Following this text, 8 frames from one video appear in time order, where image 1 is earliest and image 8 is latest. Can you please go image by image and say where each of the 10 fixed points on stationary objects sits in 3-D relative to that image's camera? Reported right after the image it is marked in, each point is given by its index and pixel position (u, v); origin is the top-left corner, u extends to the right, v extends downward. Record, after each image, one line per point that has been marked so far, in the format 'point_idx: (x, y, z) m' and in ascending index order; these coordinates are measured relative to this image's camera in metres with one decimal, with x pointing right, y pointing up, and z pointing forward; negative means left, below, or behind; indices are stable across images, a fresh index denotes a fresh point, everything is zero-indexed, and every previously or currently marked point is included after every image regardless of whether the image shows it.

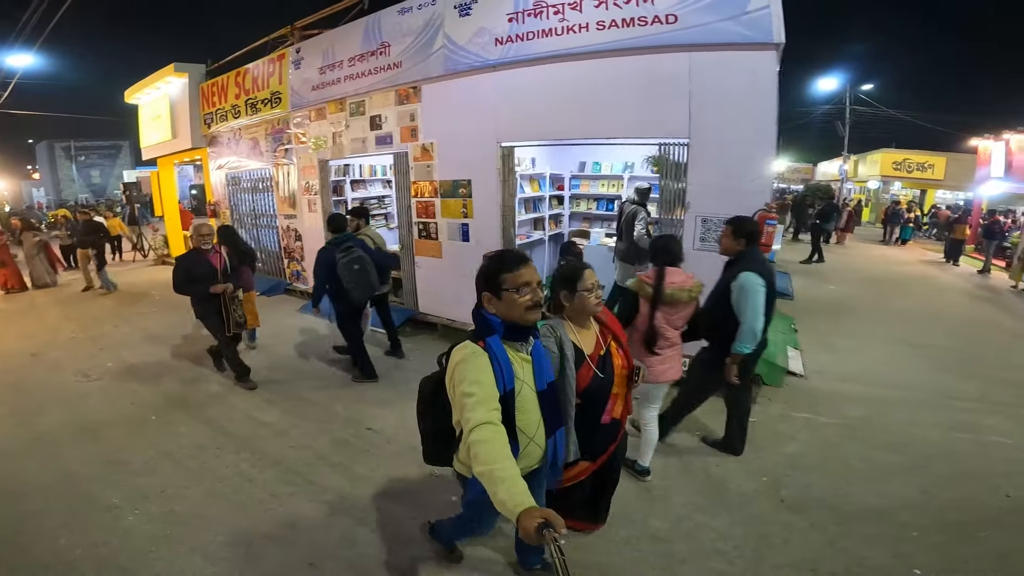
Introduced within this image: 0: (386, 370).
0: (-1.4, -0.9, +4.9) m
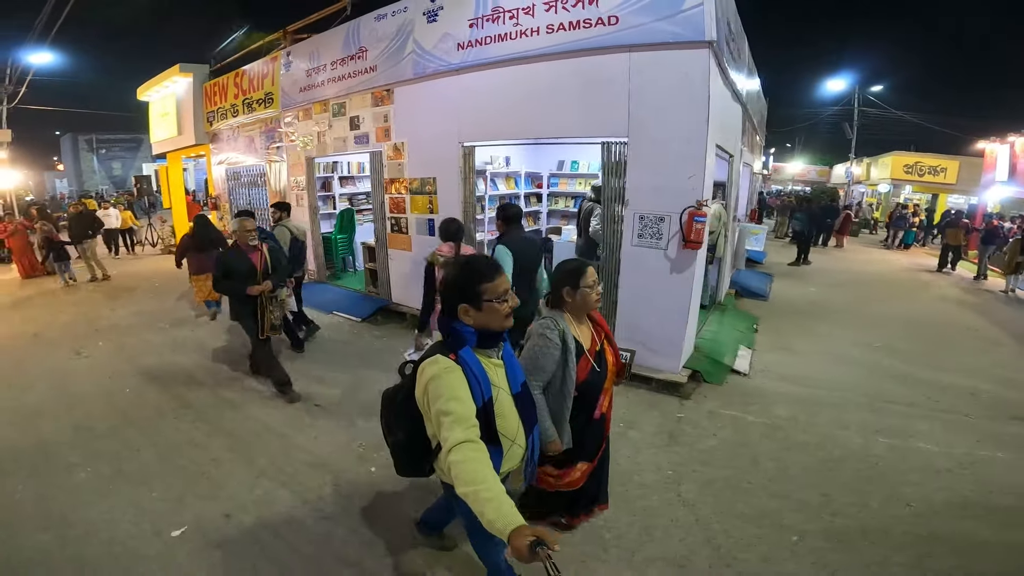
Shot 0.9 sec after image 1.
0: (-1.8, -0.8, +5.2) m
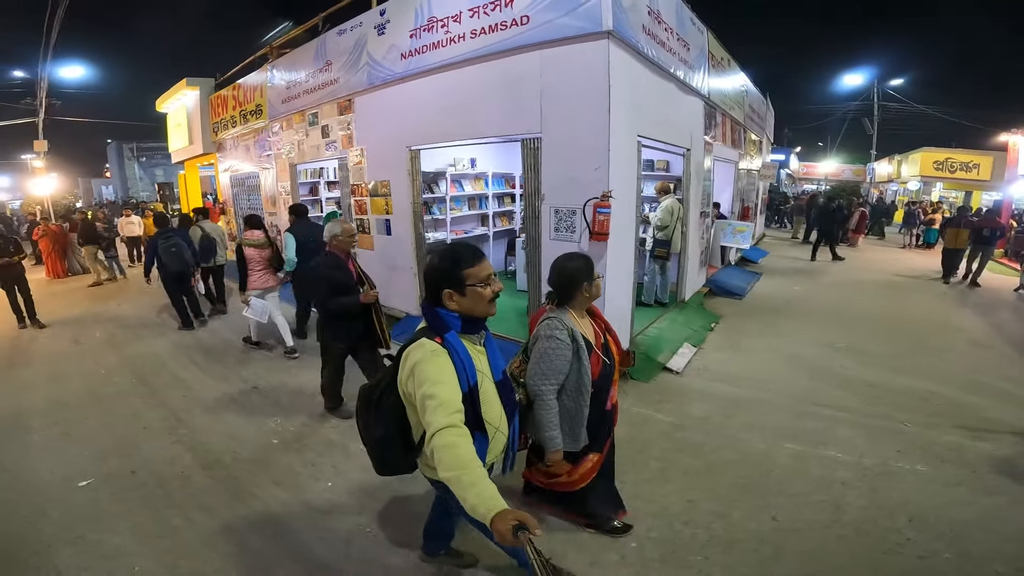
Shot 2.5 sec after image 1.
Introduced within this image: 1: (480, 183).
0: (-2.5, -0.7, +5.5) m
1: (-0.5, +1.6, +7.7) m
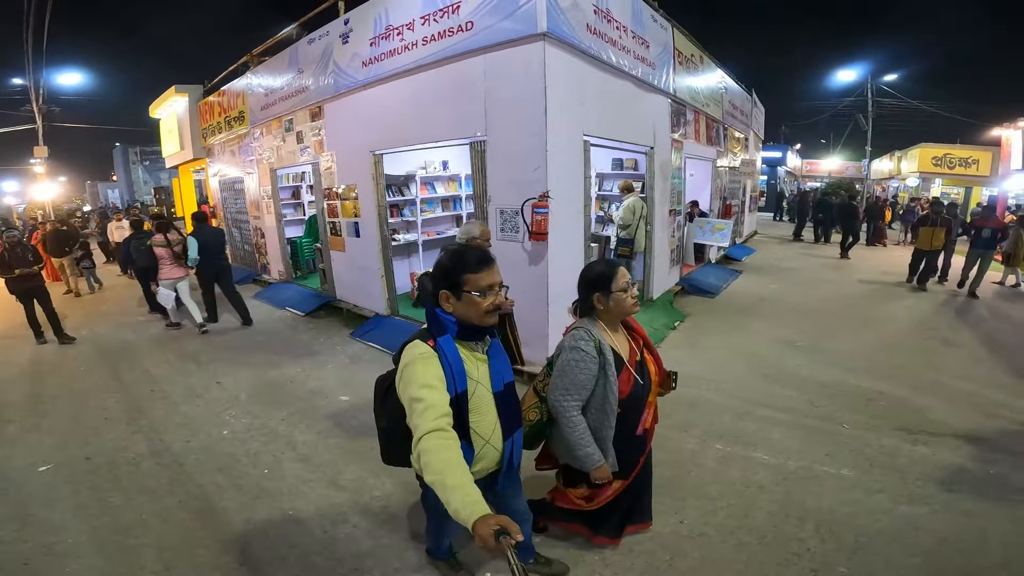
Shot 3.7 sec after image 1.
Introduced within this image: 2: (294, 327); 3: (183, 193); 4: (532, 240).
0: (-2.9, -0.8, +5.7) m
1: (-0.9, +1.6, +7.8) m
2: (-2.9, -0.5, +6.6) m
3: (-9.0, +2.6, +13.4) m
4: (+0.2, +0.4, +4.3) m
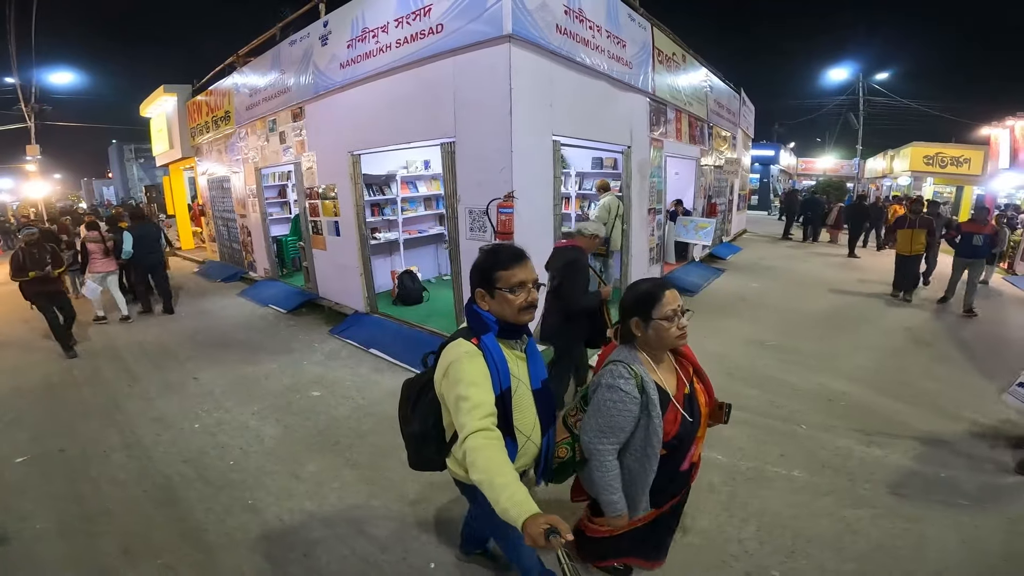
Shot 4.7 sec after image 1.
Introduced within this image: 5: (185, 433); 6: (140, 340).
0: (-3.2, -0.7, +5.8) m
1: (-1.2, +1.7, +7.9) m
2: (-3.2, -0.5, +6.7) m
3: (-9.3, +2.7, +13.5) m
4: (-0.1, +0.4, +4.4) m
5: (-2.6, -1.2, +3.9) m
6: (-5.0, -0.7, +6.5) m
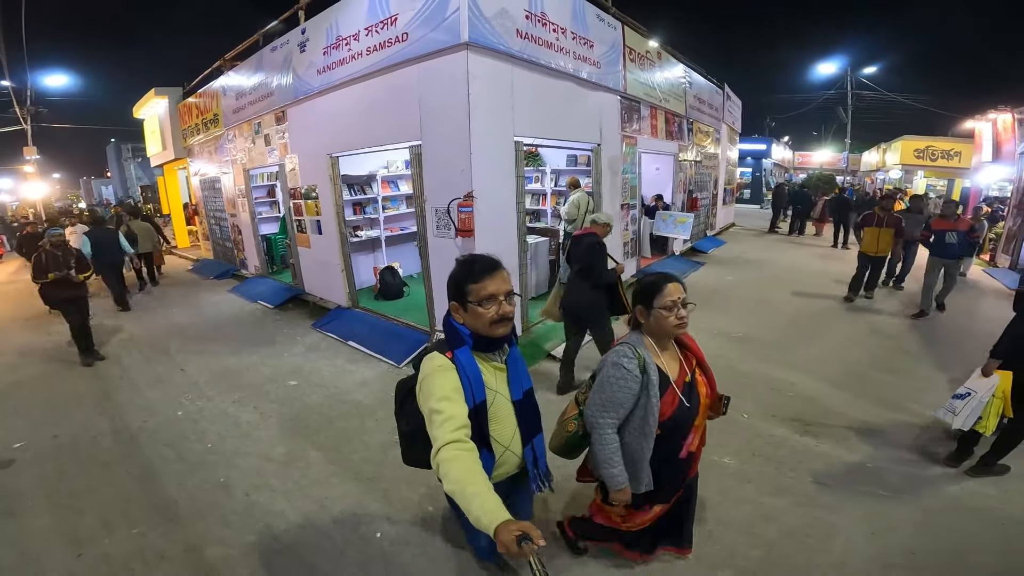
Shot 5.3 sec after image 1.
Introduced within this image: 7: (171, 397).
0: (-3.5, -0.7, +6.1) m
1: (-1.6, +1.8, +8.1) m
2: (-3.6, -0.4, +7.0) m
3: (-9.7, +2.7, +13.8) m
4: (-0.5, +0.5, +4.6) m
5: (-3.0, -1.1, +4.2) m
6: (-5.3, -0.7, +6.8) m
7: (-3.2, -1.1, +4.6) m
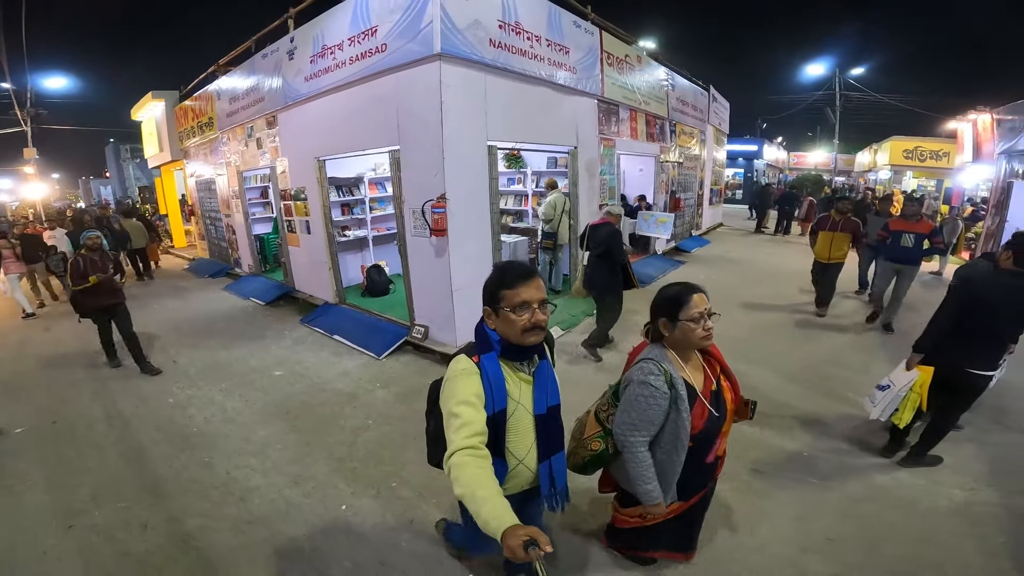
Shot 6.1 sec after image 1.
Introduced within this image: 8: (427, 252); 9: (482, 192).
0: (-3.8, -0.6, +6.4) m
1: (-1.8, +1.8, +8.4) m
2: (-3.9, -0.4, +7.3) m
3: (-10.0, +2.8, +14.1) m
4: (-0.8, +0.5, +4.9) m
5: (-3.2, -1.1, +4.5) m
6: (-5.6, -0.6, +7.1) m
7: (-3.5, -1.0, +4.9) m
8: (-0.9, +0.4, +5.1) m
9: (-0.3, +1.0, +5.2) m
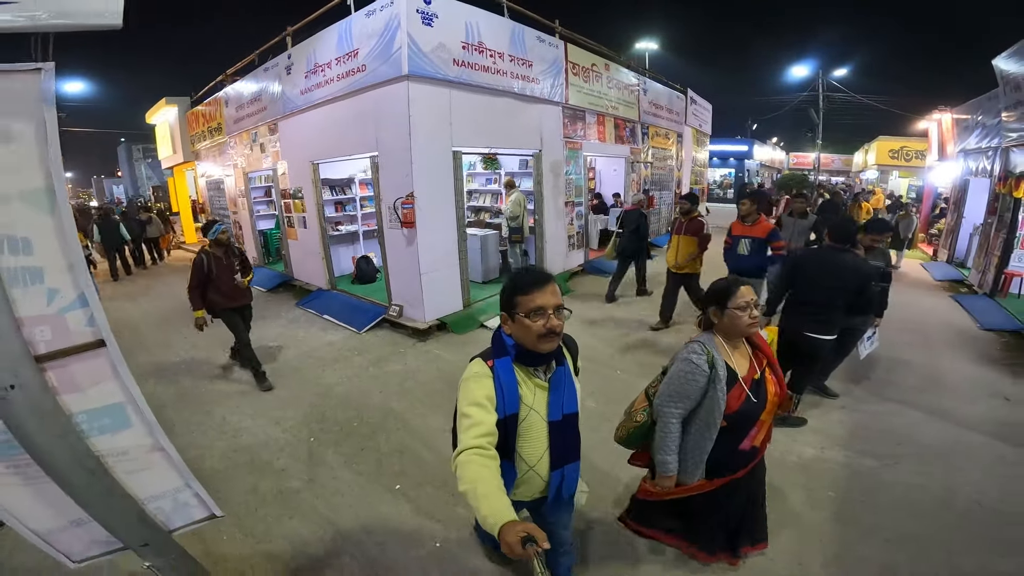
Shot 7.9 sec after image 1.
0: (-4.3, -0.4, +7.4) m
1: (-2.3, +2.0, +9.4) m
2: (-4.3, -0.2, +8.3) m
3: (-10.3, +3.0, +15.1) m
4: (-1.2, +0.7, +5.8) m
5: (-3.7, -0.9, +5.5) m
6: (-6.0, -0.4, +8.1) m
7: (-4.0, -0.8, +5.9) m
8: (-1.4, +0.6, +6.1) m
9: (-0.8, +1.2, +6.1) m
